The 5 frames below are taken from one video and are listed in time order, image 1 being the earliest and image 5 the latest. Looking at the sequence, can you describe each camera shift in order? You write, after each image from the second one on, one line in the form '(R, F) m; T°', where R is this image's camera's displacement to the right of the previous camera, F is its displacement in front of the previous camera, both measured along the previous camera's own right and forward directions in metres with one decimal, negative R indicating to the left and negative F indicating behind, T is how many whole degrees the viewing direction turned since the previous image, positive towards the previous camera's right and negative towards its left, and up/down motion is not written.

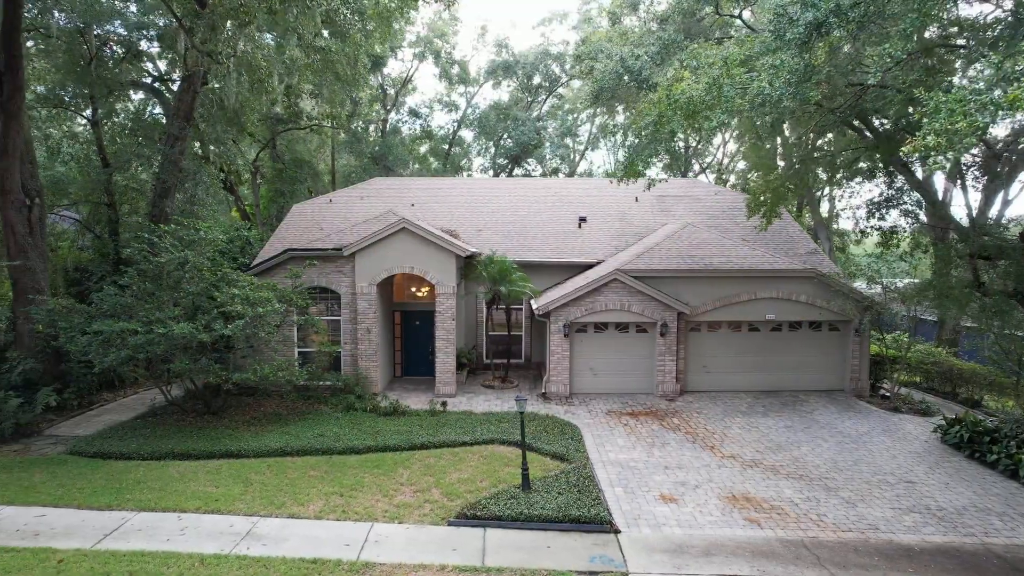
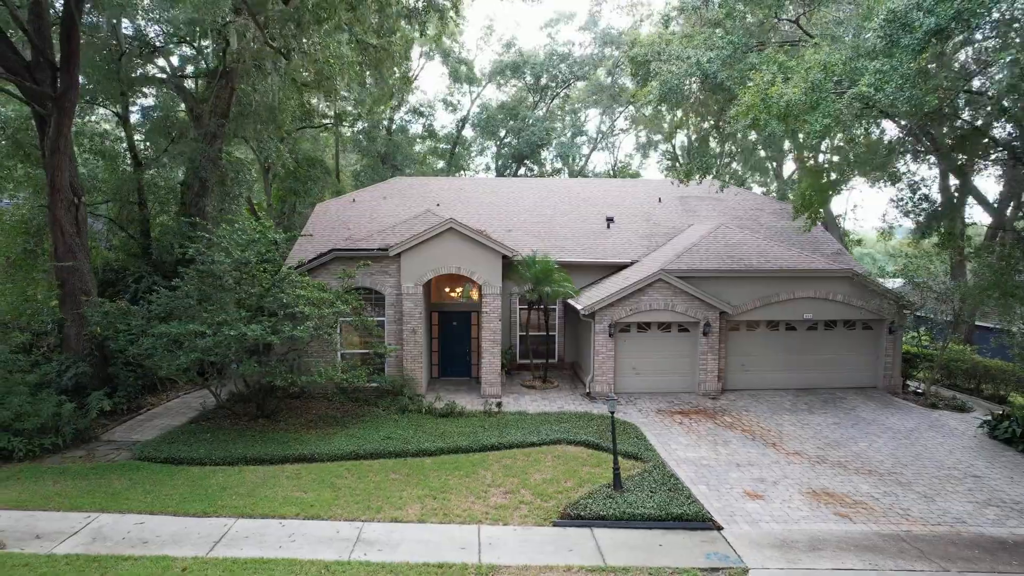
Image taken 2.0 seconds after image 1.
(-1.6, 0.0) m; +2°
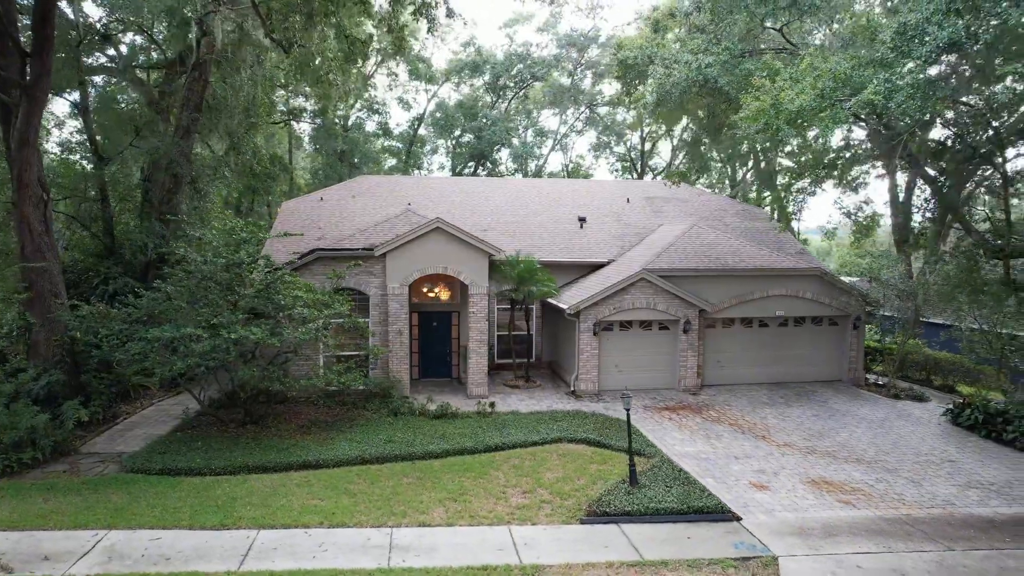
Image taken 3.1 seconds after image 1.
(-1.0, +0.1) m; +5°
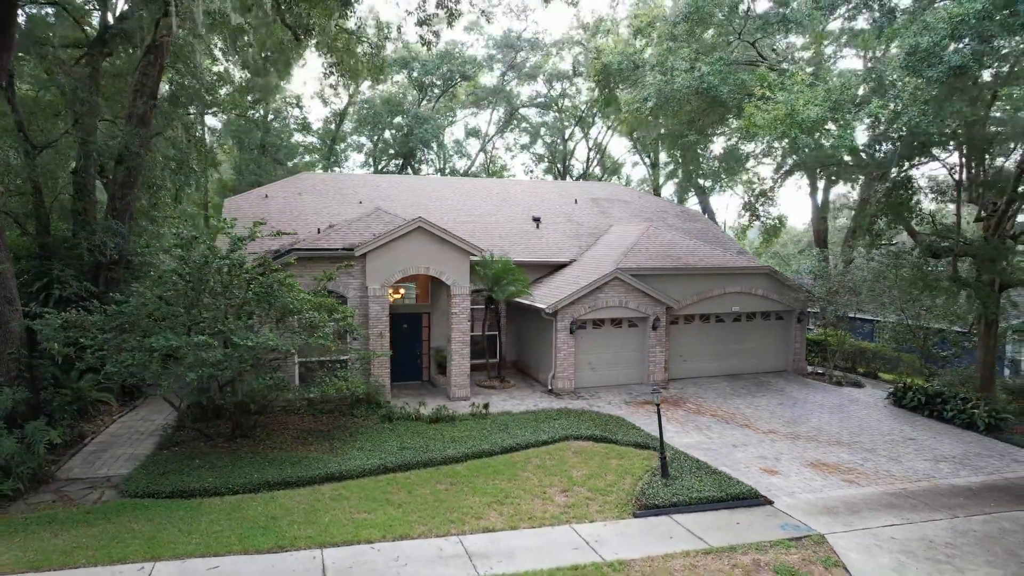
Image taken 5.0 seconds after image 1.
(-1.9, +0.2) m; +9°
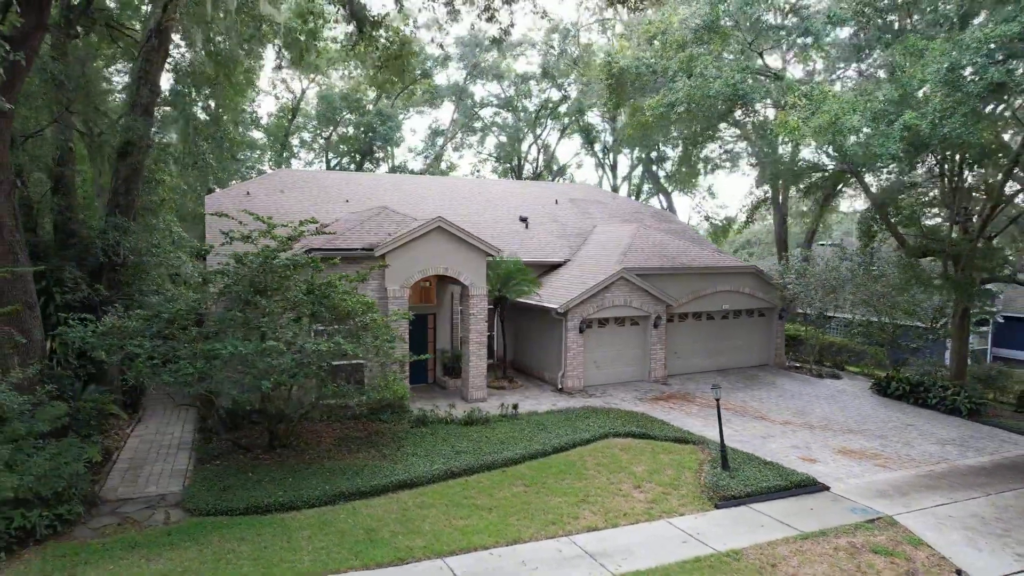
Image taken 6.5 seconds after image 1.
(-2.1, +0.1) m; +6°
